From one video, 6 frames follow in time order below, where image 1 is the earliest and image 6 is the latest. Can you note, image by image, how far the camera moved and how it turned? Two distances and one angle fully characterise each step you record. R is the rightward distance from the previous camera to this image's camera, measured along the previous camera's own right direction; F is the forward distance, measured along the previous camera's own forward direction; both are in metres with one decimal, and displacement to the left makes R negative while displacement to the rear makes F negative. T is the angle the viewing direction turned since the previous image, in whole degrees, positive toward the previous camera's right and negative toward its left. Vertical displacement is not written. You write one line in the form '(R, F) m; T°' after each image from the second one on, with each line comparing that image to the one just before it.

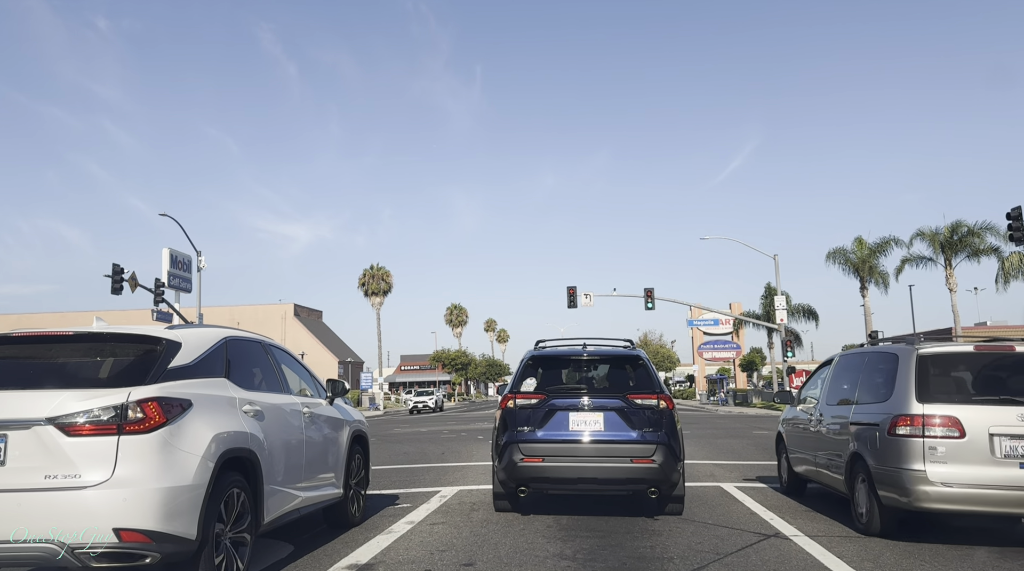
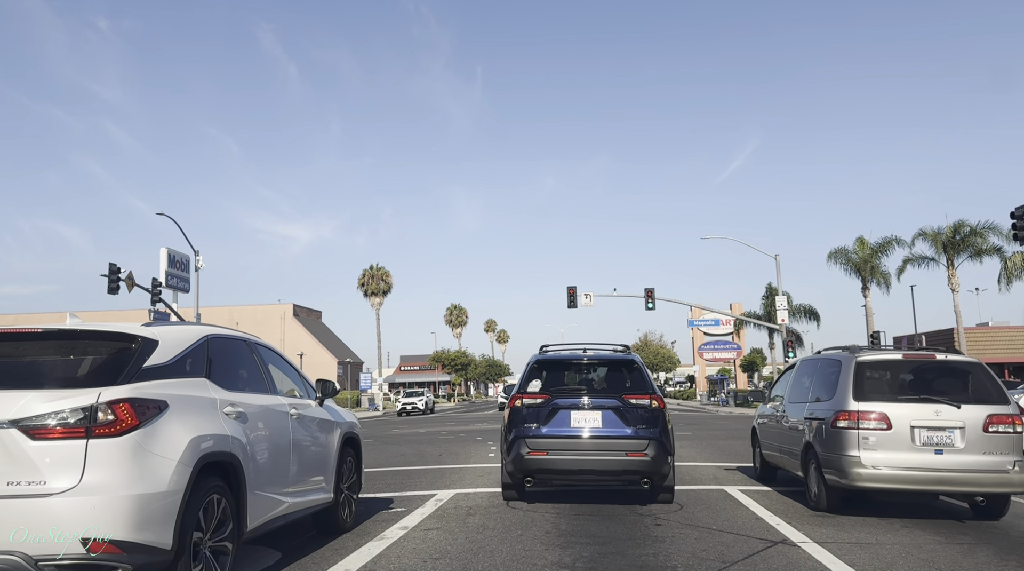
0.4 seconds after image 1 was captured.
(0.0, +0.3) m; 0°
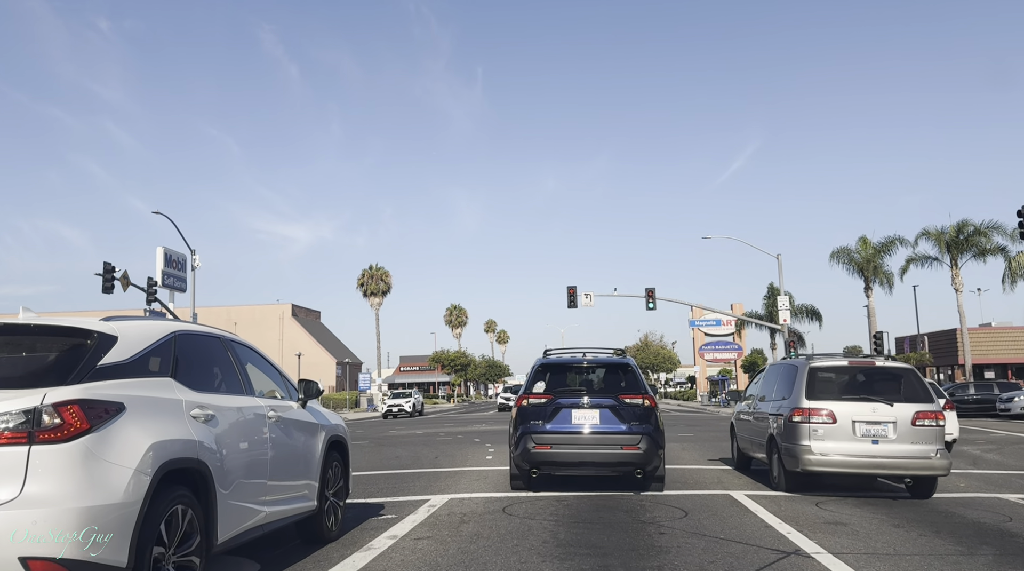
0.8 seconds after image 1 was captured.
(0.0, +0.4) m; 0°
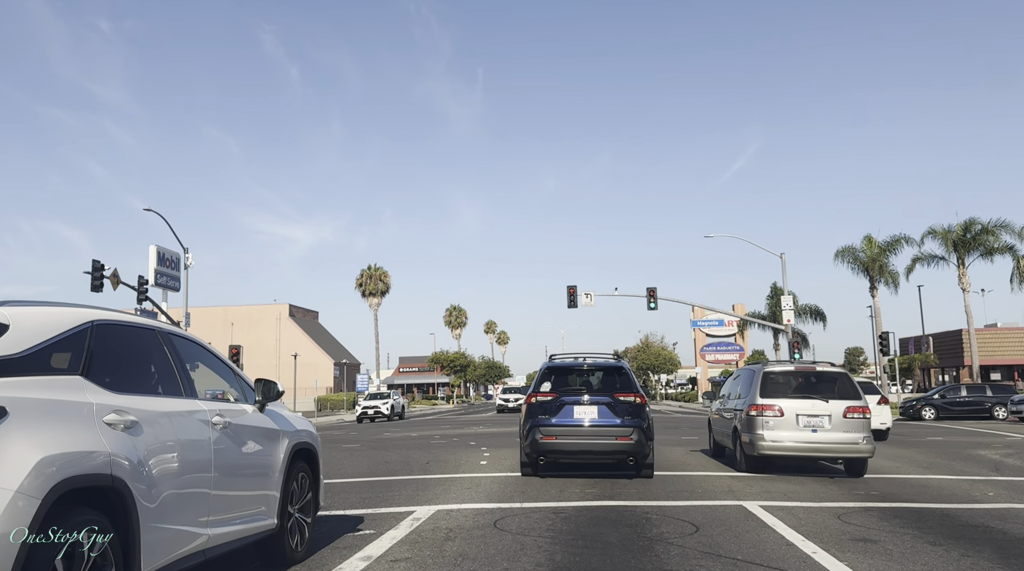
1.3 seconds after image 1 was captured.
(+0.1, +0.9) m; 0°
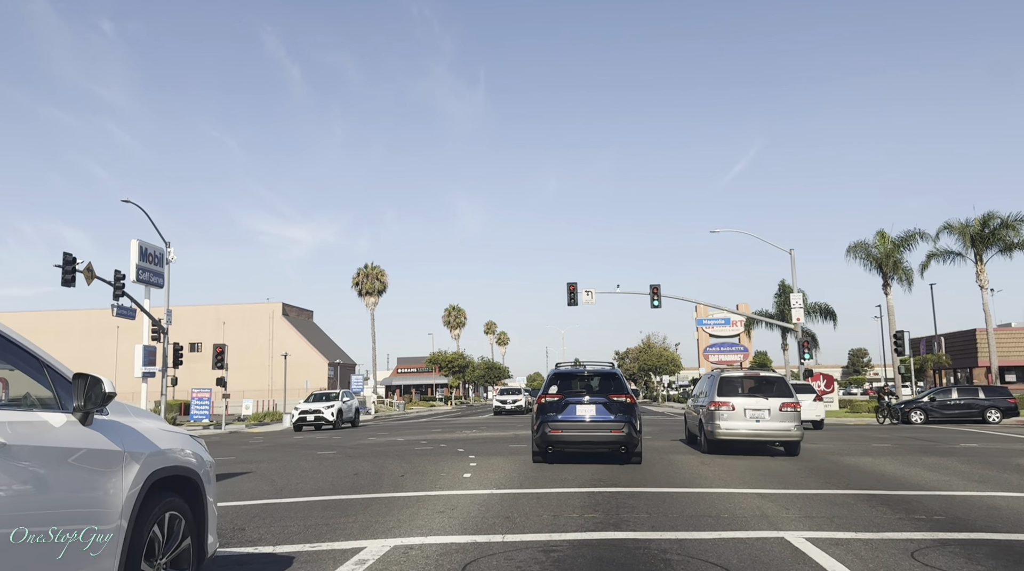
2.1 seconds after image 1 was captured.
(+0.2, +2.0) m; 0°
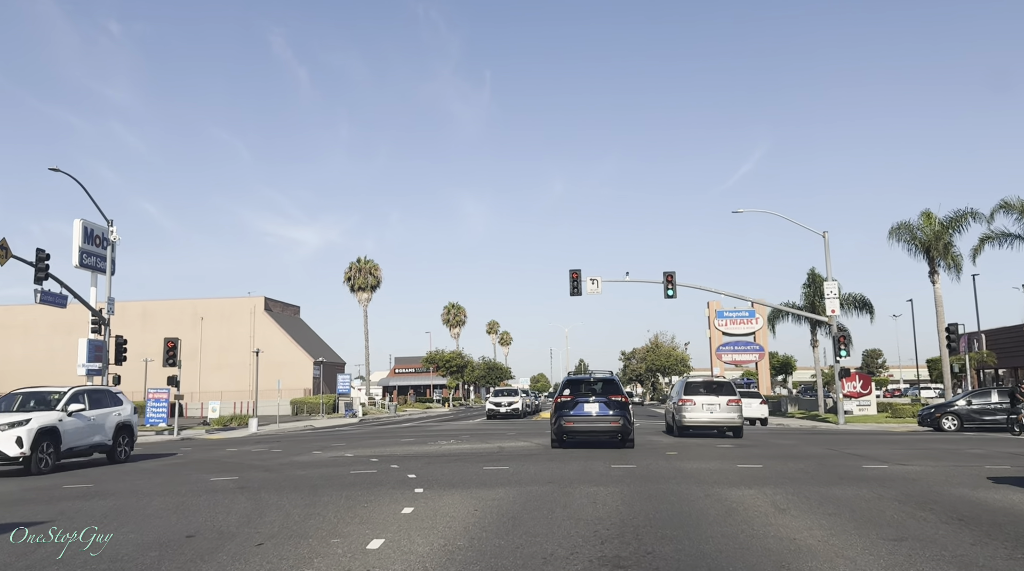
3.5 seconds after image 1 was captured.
(+0.5, +5.7) m; 0°
